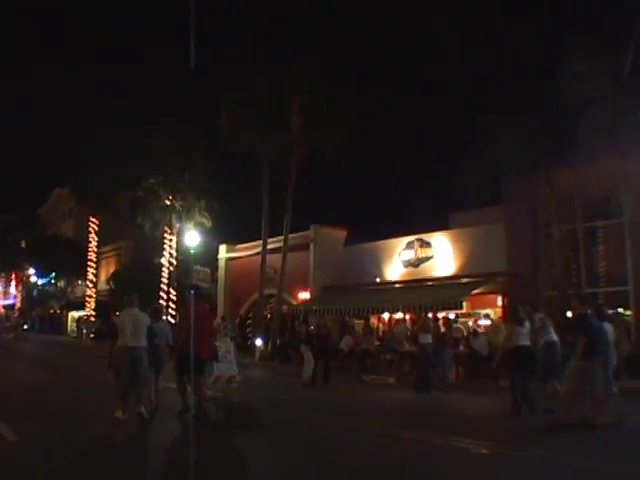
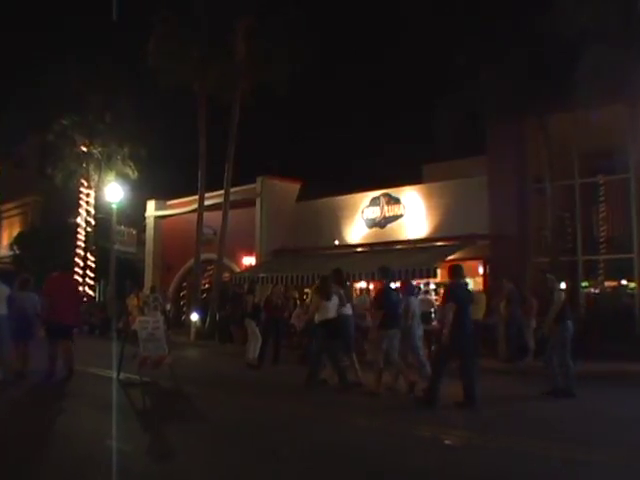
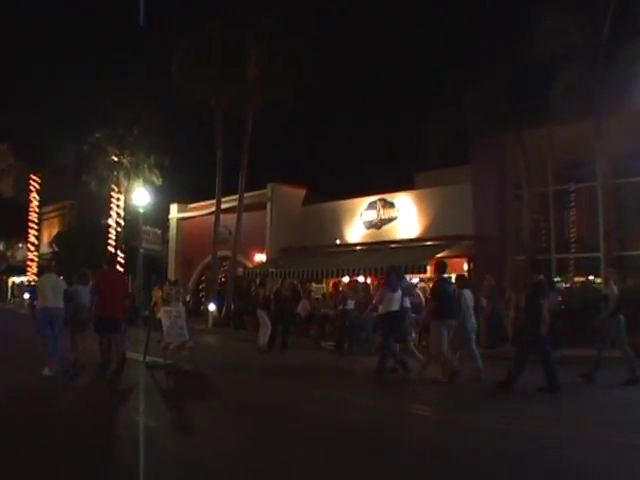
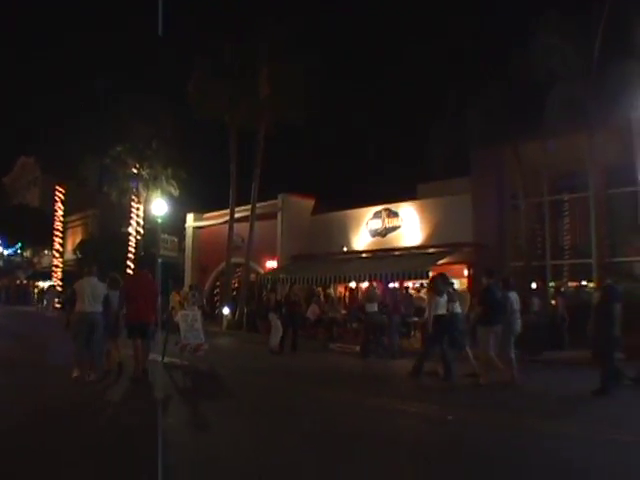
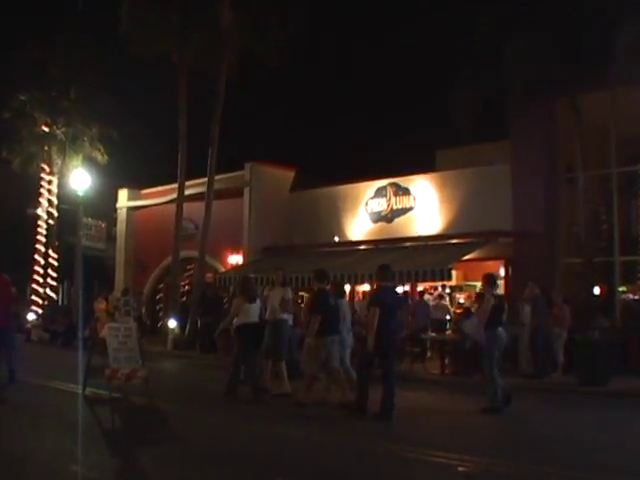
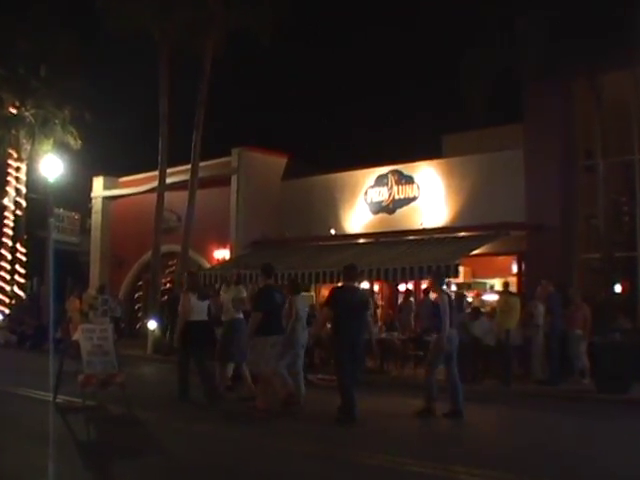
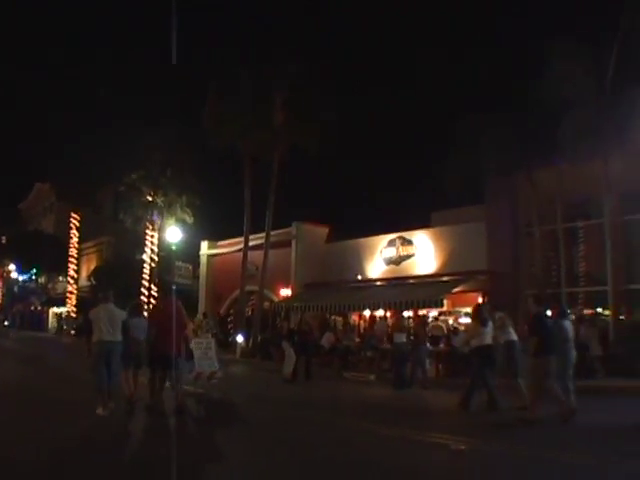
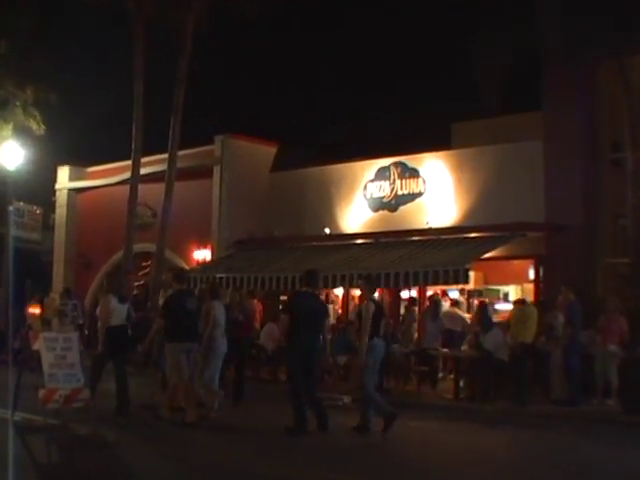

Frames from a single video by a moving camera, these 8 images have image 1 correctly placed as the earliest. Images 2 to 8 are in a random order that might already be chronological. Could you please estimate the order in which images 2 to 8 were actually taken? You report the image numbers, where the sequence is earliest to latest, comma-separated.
7, 4, 3, 2, 5, 6, 8
